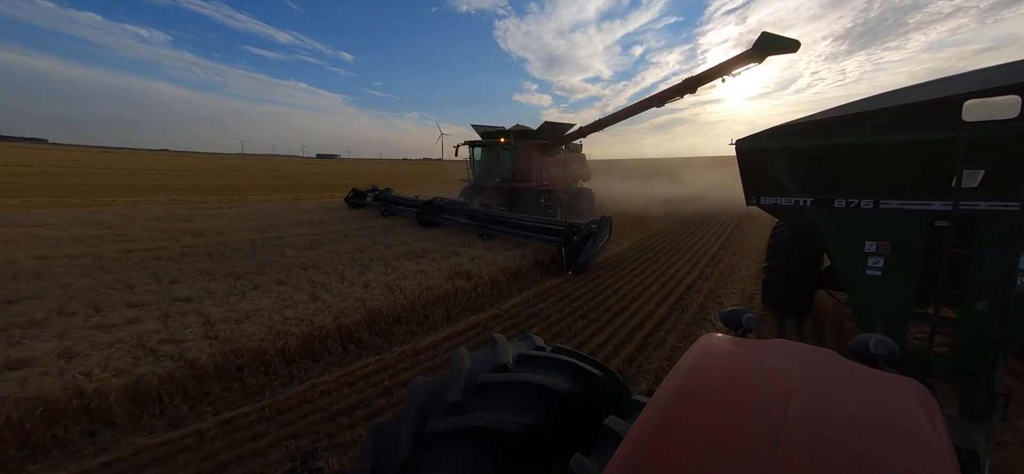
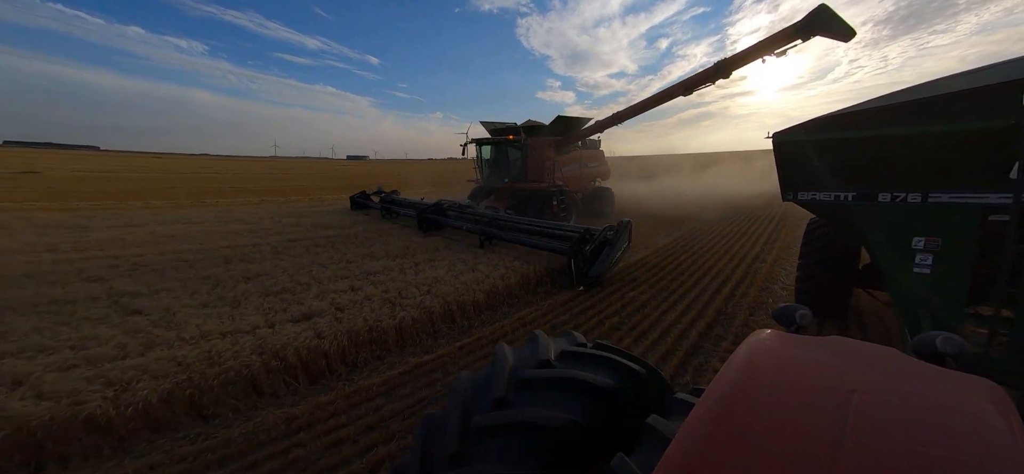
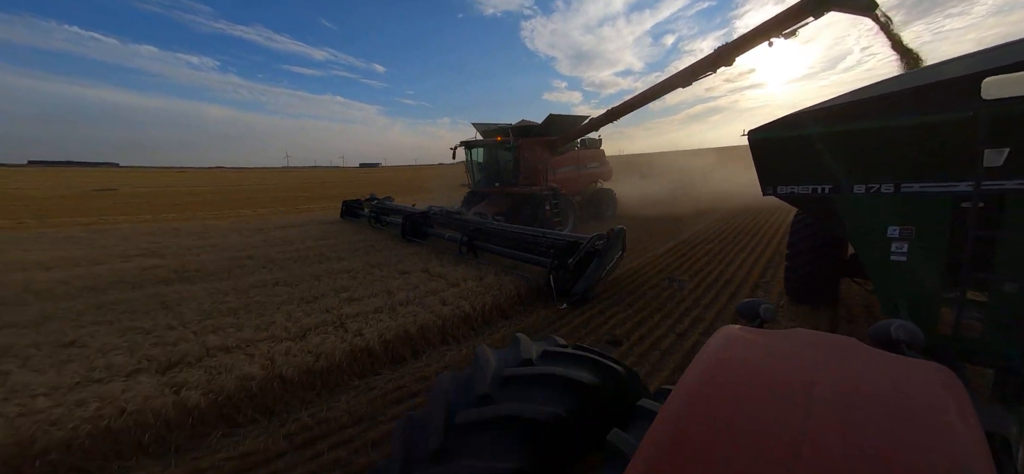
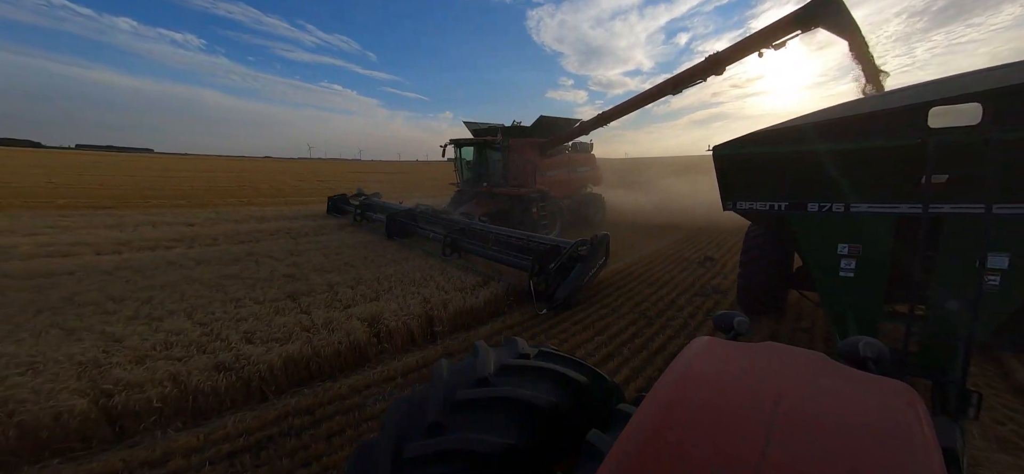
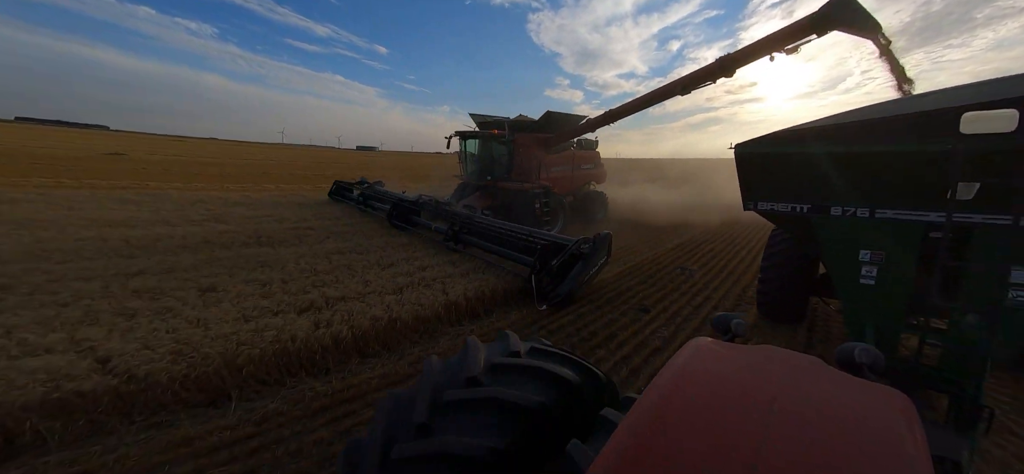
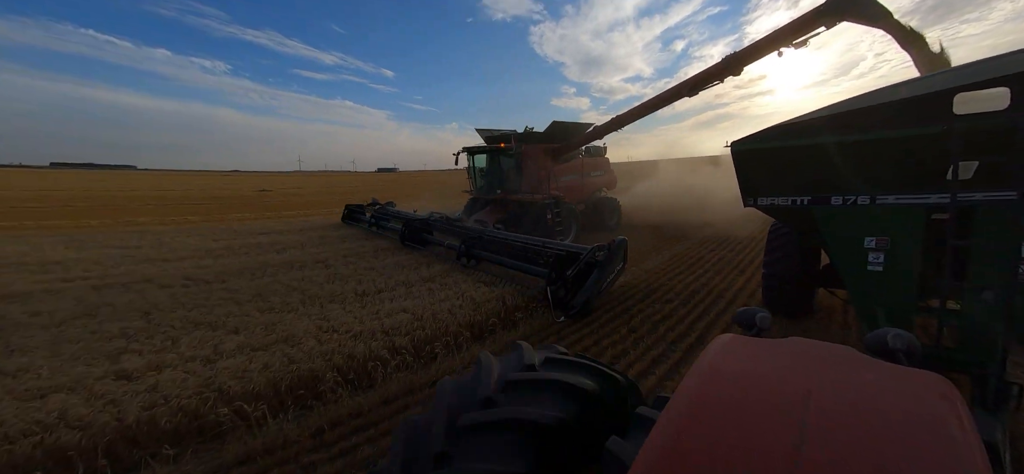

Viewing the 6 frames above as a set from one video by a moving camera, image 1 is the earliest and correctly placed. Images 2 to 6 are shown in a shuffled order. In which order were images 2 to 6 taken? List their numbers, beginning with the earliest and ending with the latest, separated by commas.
2, 3, 5, 6, 4
